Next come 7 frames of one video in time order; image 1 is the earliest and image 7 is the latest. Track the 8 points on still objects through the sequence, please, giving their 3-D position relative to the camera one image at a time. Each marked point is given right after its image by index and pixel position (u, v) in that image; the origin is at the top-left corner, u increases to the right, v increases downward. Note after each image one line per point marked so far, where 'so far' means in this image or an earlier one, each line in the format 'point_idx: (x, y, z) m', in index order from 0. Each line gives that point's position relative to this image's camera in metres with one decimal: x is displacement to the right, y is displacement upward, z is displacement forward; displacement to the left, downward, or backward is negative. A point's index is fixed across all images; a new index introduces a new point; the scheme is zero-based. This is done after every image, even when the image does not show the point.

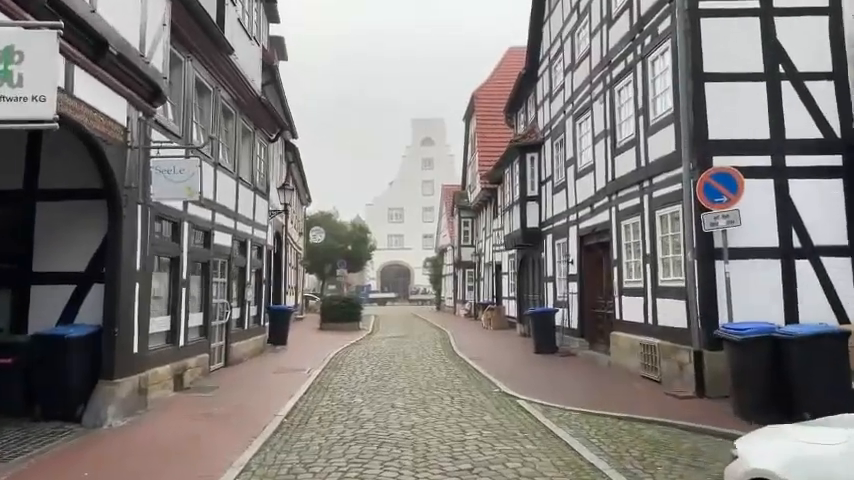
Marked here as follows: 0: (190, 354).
0: (-4.5, -2.2, +11.4) m
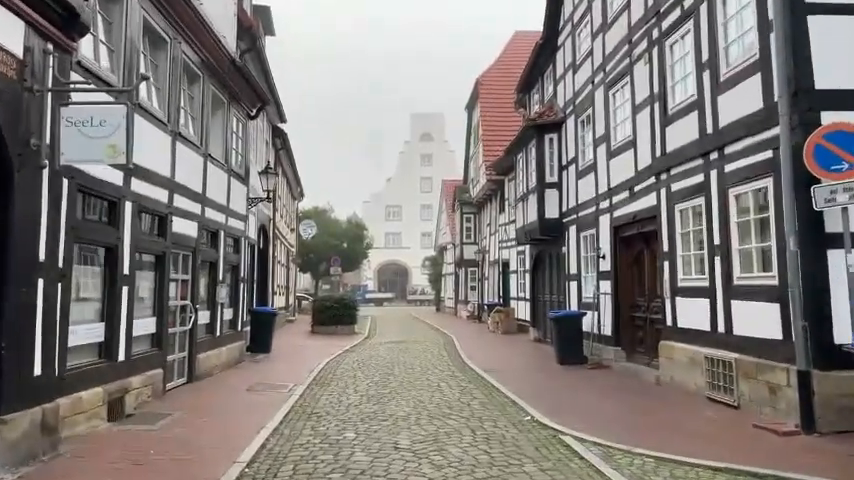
0: (-4.4, -2.0, +8.9) m
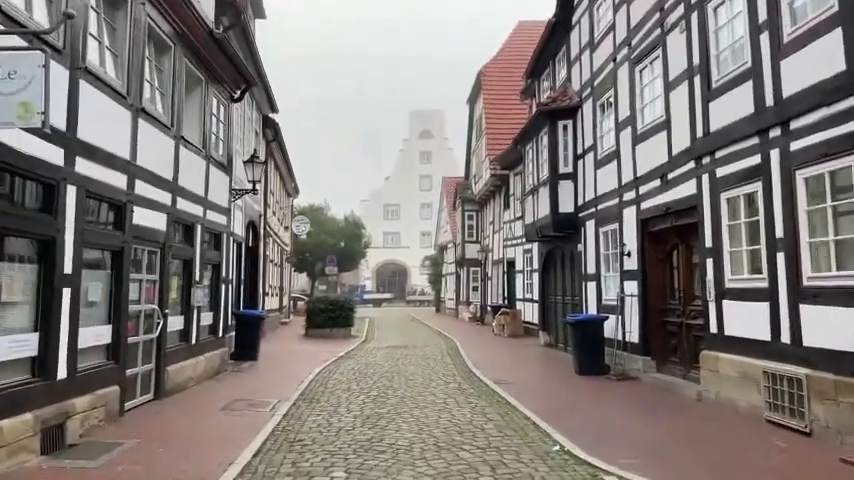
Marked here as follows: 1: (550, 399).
0: (-4.3, -1.9, +7.4) m
1: (+2.2, -2.8, +10.5) m
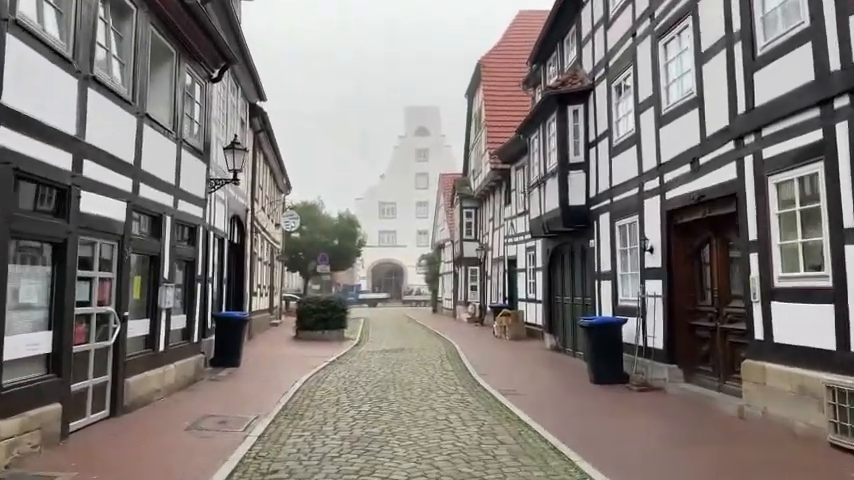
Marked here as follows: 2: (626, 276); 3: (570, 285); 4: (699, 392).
0: (-4.3, -1.8, +6.1) m
1: (+2.2, -2.7, +9.2) m
2: (+4.0, -0.7, +11.9) m
3: (+3.7, -1.2, +15.6) m
4: (+4.2, -2.3, +9.2) m
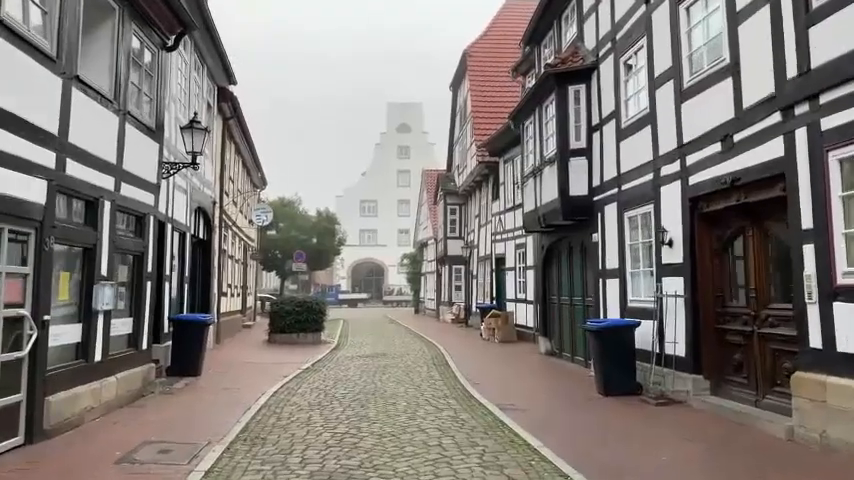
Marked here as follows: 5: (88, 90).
0: (-4.3, -1.6, +4.5) m
1: (+2.0, -2.5, +7.8) m
2: (+3.7, -0.6, +10.6) m
3: (+3.4, -1.0, +14.2) m
4: (+4.0, -2.2, +7.9) m
5: (-4.6, +2.0, +8.1) m
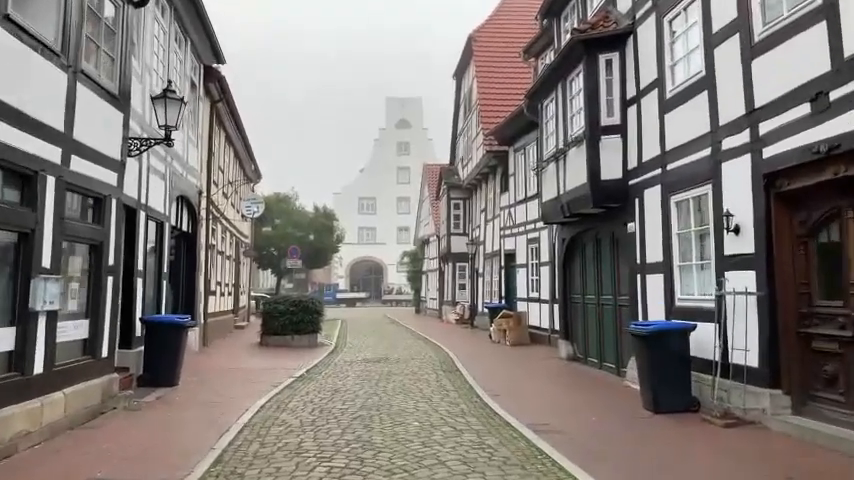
0: (-4.1, -1.4, +2.9) m
1: (+2.2, -2.4, +6.2) m
2: (+3.9, -0.4, +9.0) m
3: (+3.5, -0.9, +12.6) m
4: (+4.2, -2.0, +6.3) m
5: (-4.4, +2.2, +6.4) m
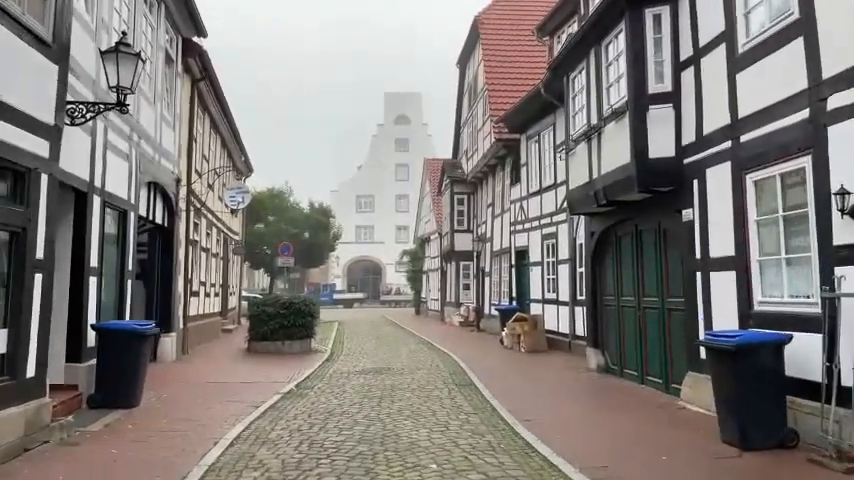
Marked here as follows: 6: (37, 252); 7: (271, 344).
0: (-3.9, -1.3, +1.1) m
1: (+2.4, -2.2, +4.4) m
2: (+4.1, -0.3, +7.2) m
3: (+3.7, -0.7, +10.8) m
4: (+4.5, -1.9, +4.4) m
5: (-4.1, +2.4, +4.6) m
6: (-4.3, -0.1, +6.7) m
7: (-4.4, -2.9, +16.8) m
